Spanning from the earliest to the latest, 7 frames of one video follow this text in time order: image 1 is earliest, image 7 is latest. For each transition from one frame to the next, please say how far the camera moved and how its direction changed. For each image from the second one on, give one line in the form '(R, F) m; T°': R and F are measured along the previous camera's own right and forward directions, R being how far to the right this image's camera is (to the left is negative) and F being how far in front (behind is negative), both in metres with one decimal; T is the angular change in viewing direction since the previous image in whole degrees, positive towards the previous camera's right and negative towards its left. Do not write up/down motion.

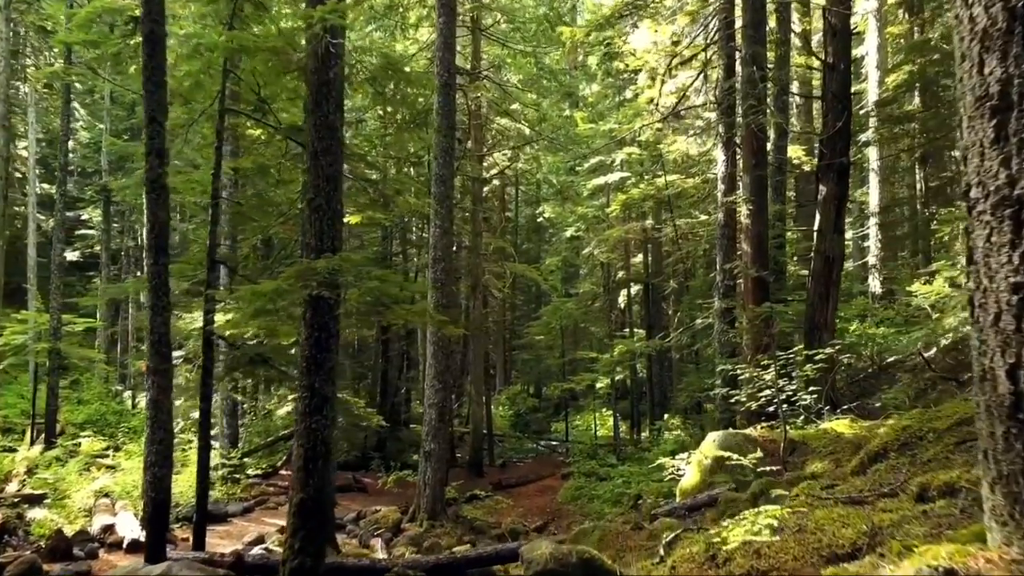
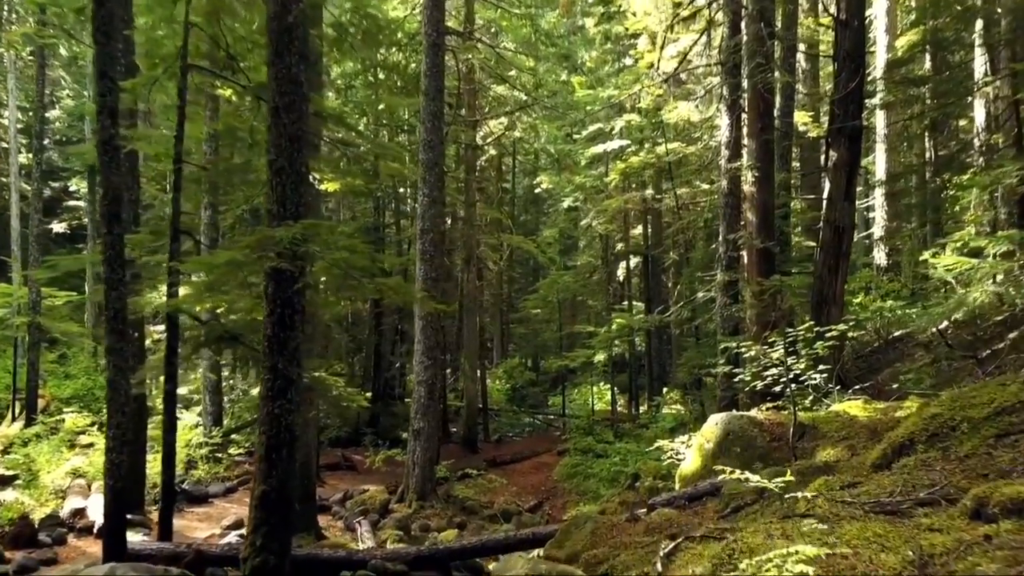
(+0.1, +0.6) m; 0°
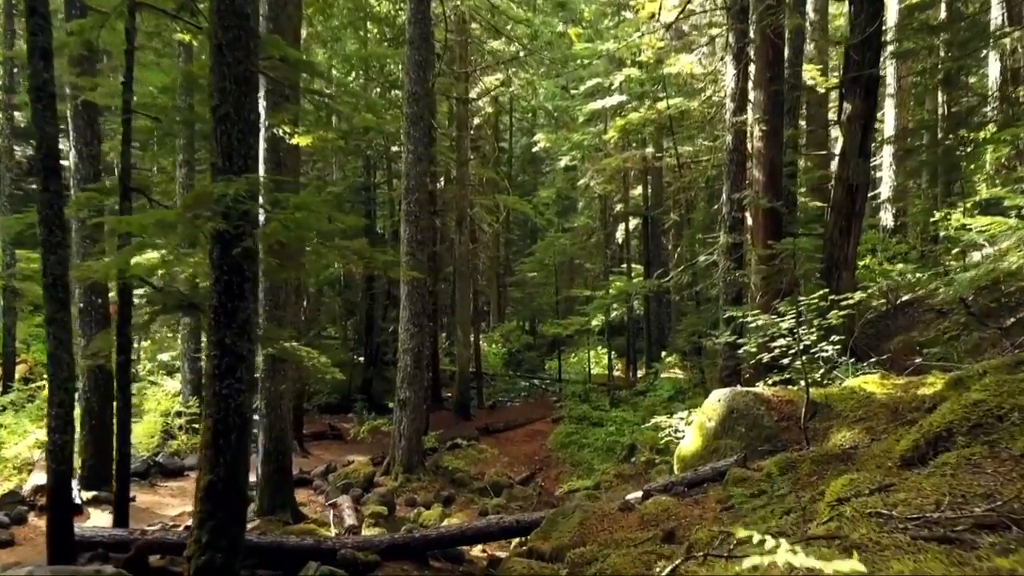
(+0.1, +0.7) m; 0°
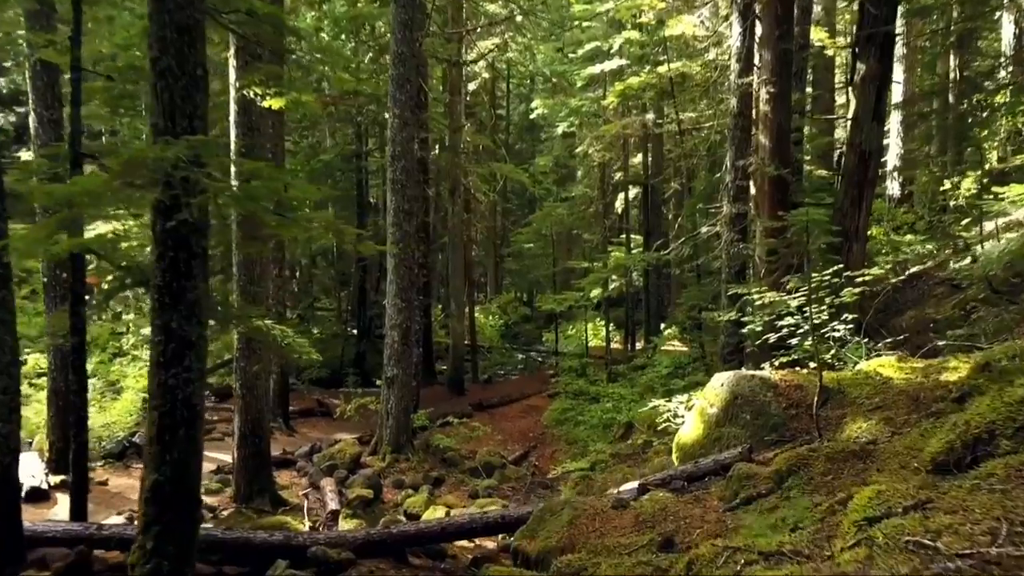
(+0.1, +0.6) m; 0°
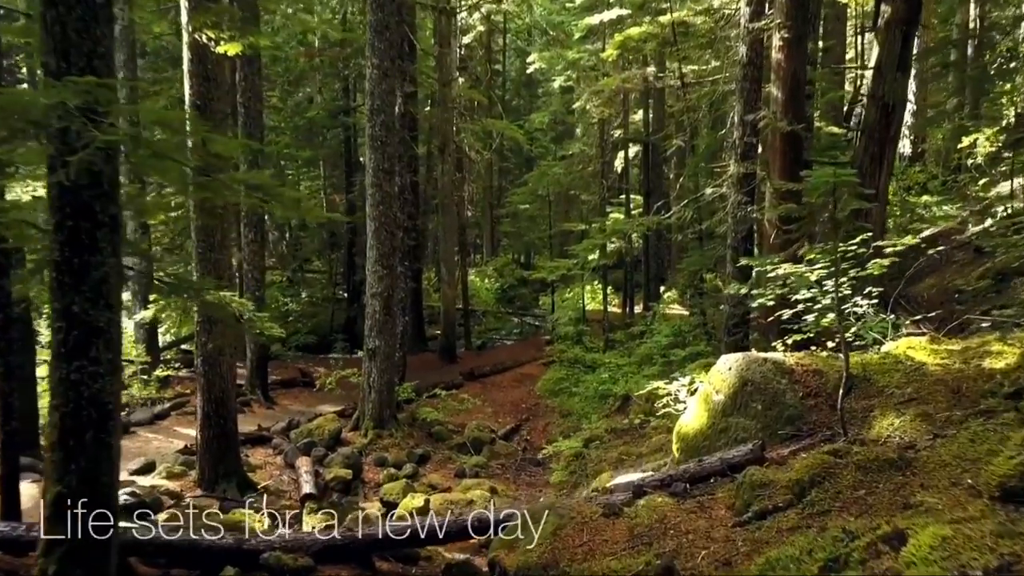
(+0.1, +0.8) m; 0°
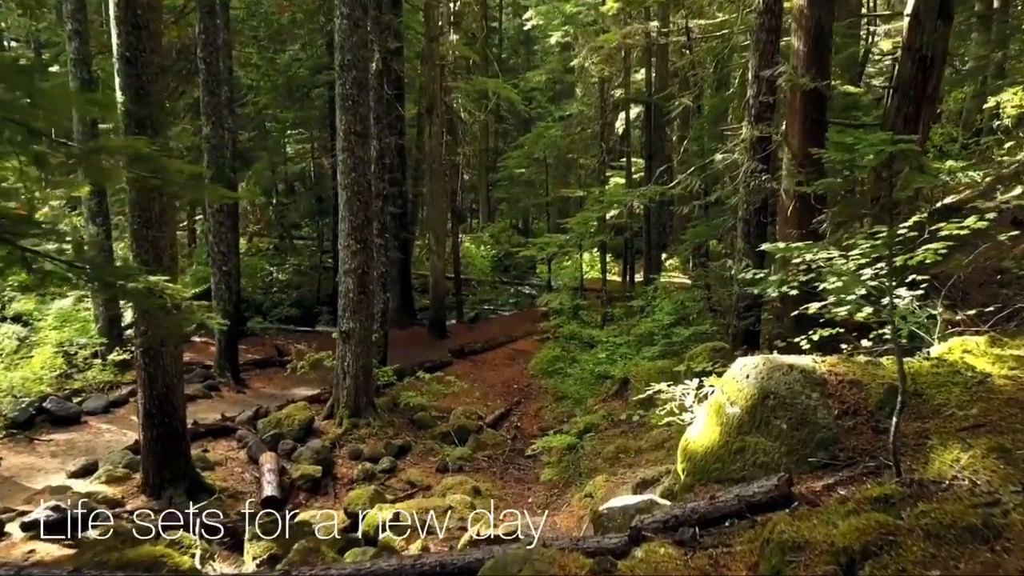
(+0.2, +1.0) m; 0°
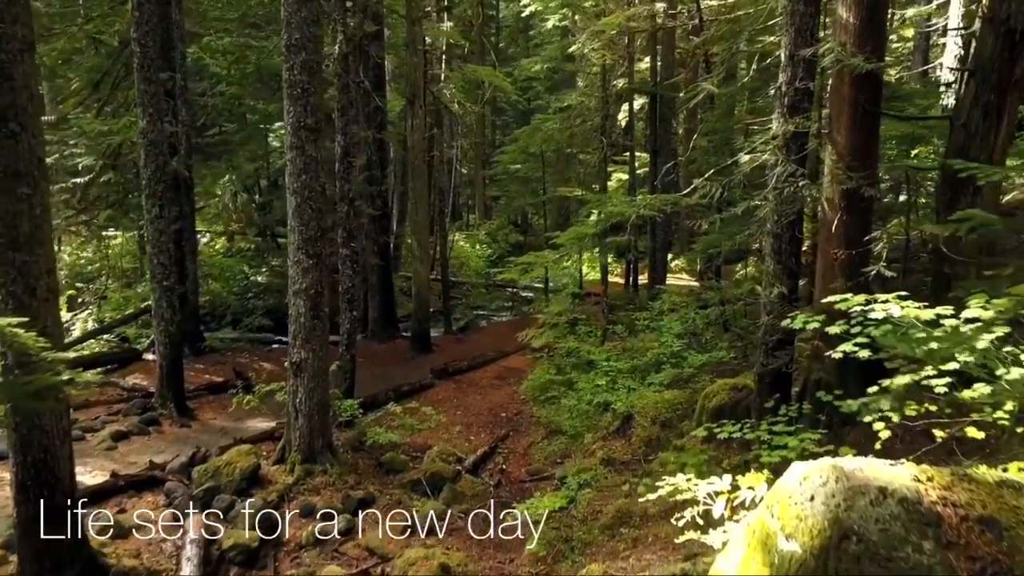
(+0.2, +1.6) m; 0°
